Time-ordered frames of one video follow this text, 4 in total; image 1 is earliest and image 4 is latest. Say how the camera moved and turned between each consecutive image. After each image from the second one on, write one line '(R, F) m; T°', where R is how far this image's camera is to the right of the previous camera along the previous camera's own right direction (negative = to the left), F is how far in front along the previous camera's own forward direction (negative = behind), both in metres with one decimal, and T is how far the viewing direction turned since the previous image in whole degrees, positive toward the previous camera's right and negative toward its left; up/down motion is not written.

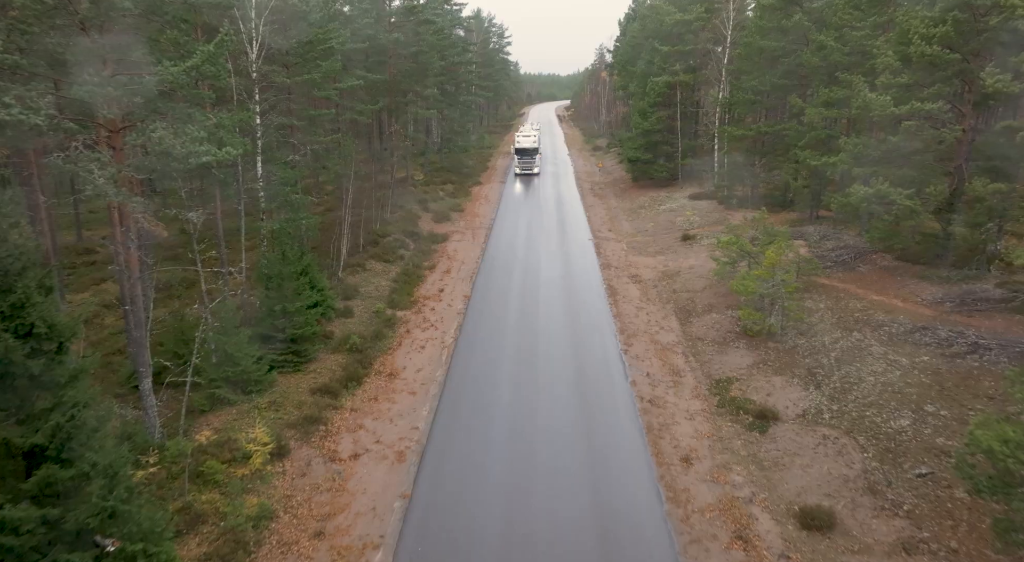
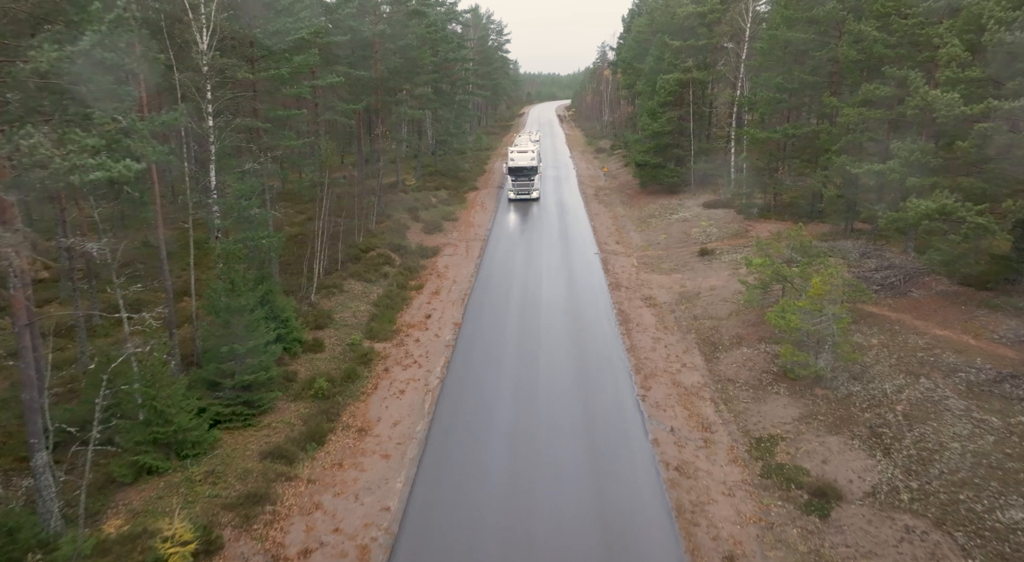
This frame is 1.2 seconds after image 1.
(+0.1, +3.0) m; 0°
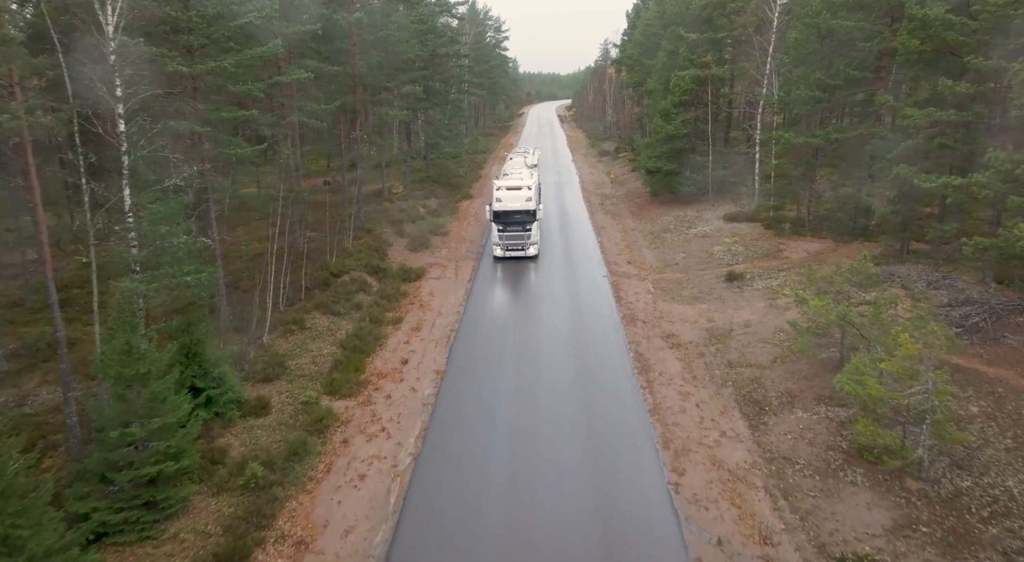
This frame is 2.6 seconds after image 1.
(+0.1, +3.7) m; 0°
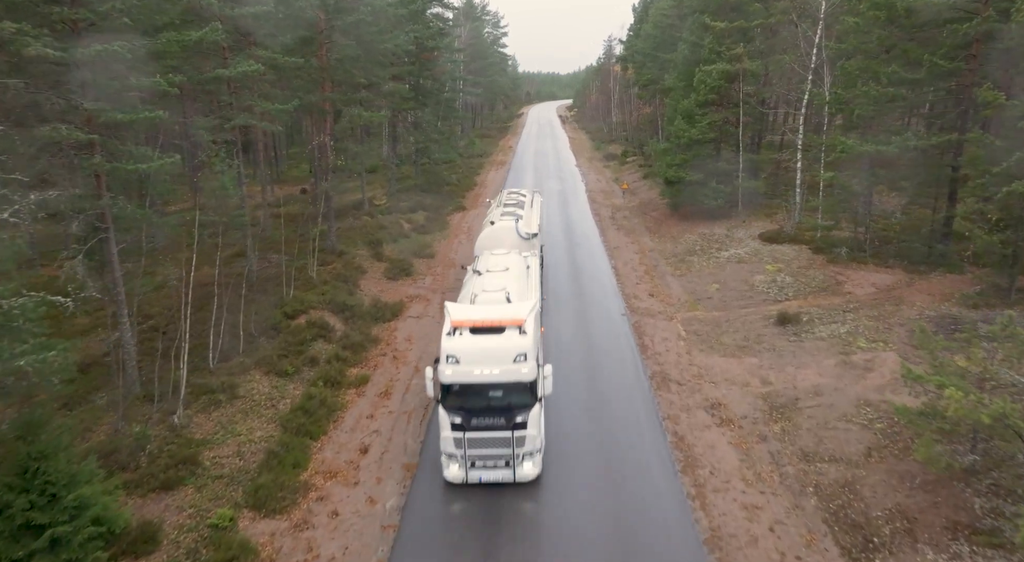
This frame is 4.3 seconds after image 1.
(+0.1, +4.4) m; 0°
